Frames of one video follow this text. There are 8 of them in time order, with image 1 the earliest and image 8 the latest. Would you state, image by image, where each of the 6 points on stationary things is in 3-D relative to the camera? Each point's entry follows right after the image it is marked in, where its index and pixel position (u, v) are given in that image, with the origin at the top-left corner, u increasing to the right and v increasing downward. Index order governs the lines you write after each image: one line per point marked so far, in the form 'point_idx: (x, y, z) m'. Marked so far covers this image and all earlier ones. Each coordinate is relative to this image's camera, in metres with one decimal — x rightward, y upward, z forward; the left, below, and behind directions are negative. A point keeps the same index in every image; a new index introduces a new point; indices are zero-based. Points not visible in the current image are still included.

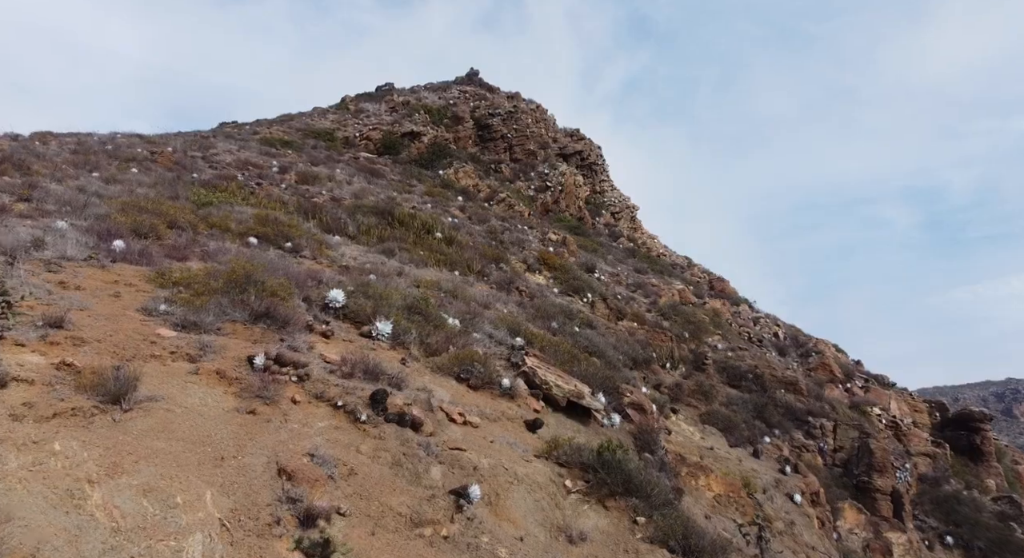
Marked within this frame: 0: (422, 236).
0: (-2.2, +1.0, +14.3) m
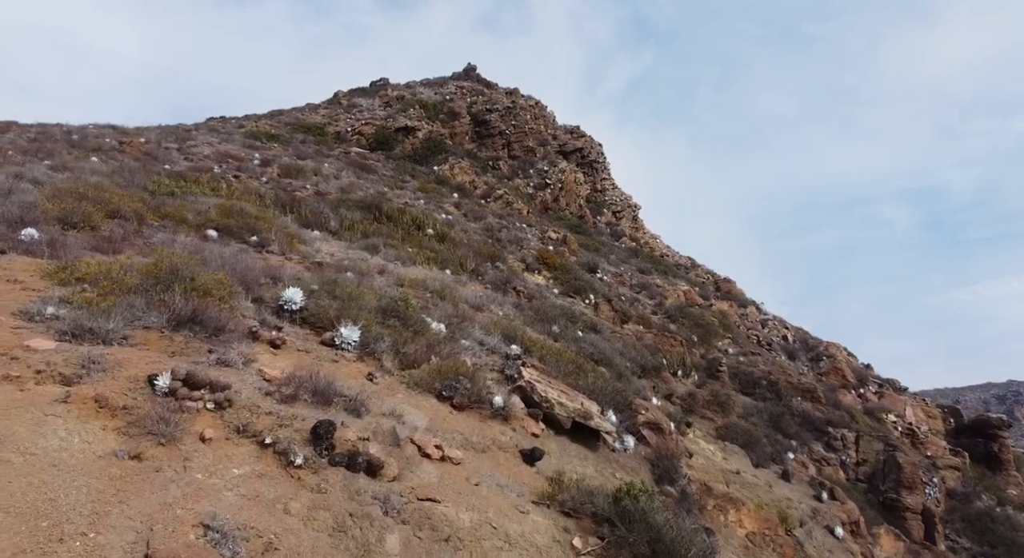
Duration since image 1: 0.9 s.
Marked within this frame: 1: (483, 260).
0: (-2.2, +1.0, +13.2) m
1: (-0.7, +0.4, +13.8) m
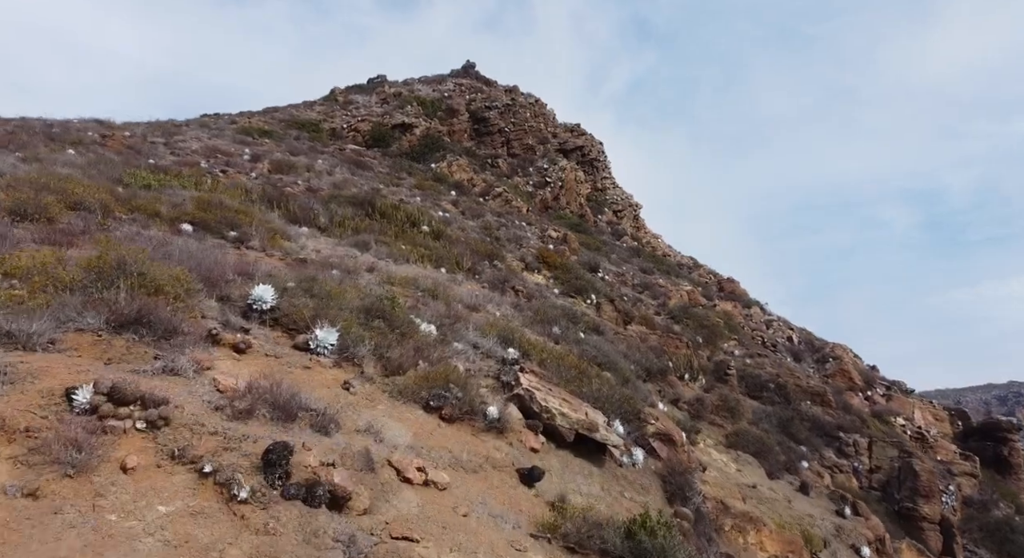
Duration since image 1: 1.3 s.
0: (-2.3, +1.1, +12.7) m
1: (-0.7, +0.4, +13.2) m
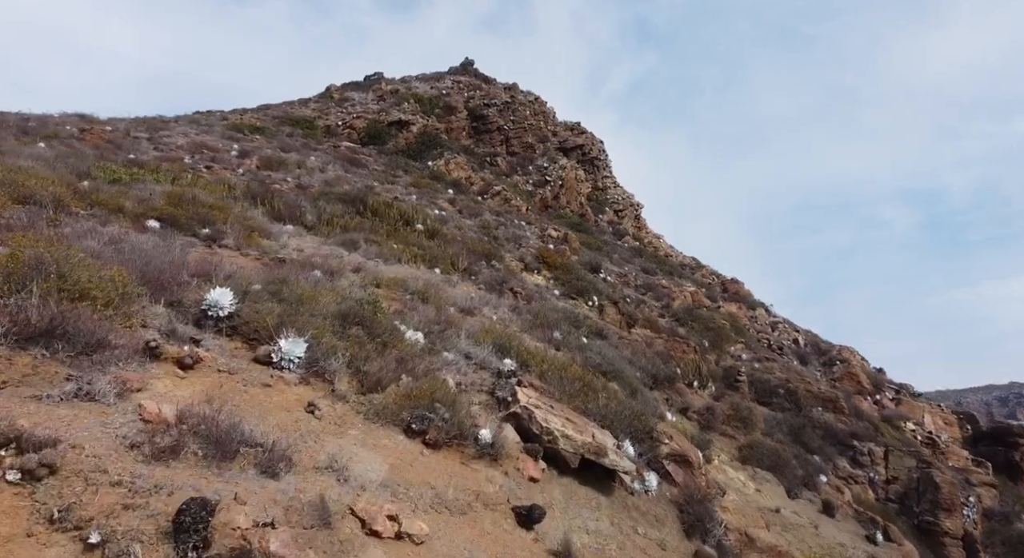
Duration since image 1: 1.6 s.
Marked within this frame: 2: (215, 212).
0: (-2.3, +1.0, +12.0) m
1: (-0.7, +0.4, +12.6) m
2: (-3.7, +0.8, +7.5) m
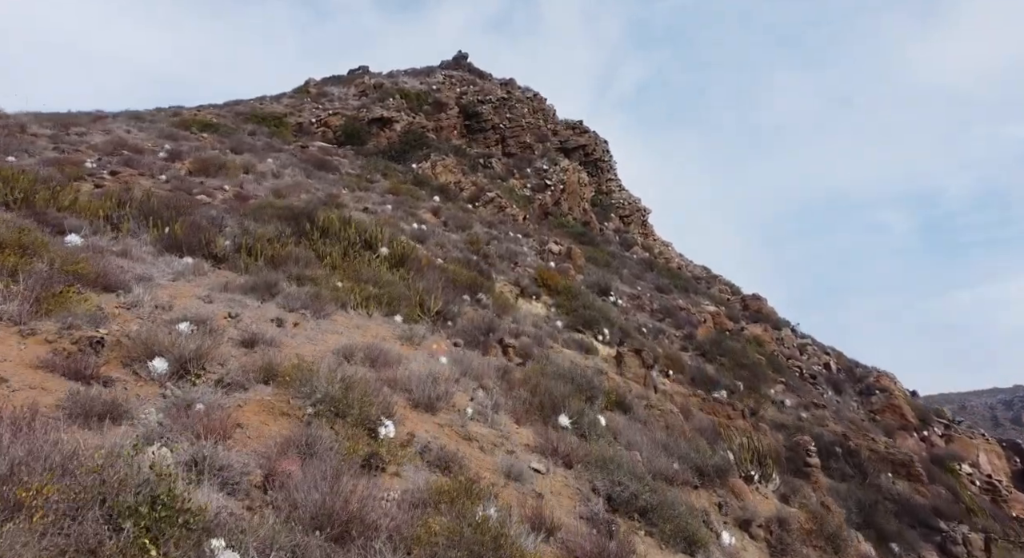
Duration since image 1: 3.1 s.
0: (-2.4, +0.4, +9.1) m
1: (-0.9, -0.2, +9.7) m
2: (-3.8, +0.2, +4.6) m
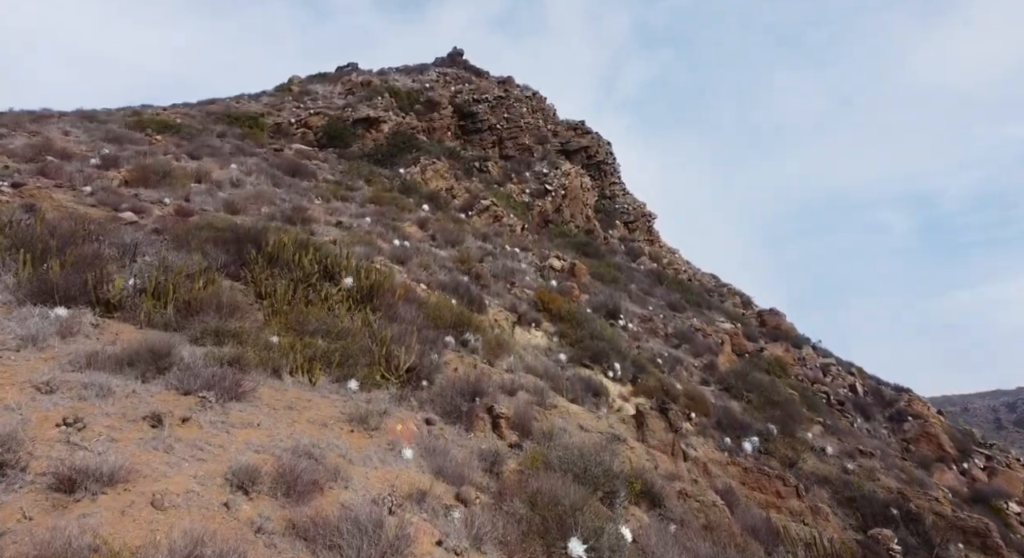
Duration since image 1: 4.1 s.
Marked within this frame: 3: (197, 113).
0: (-2.5, -0.1, +7.3) m
1: (-1.0, -0.7, +7.8) m
2: (-3.9, -0.3, +2.7) m
3: (-10.5, +5.5, +19.9) m
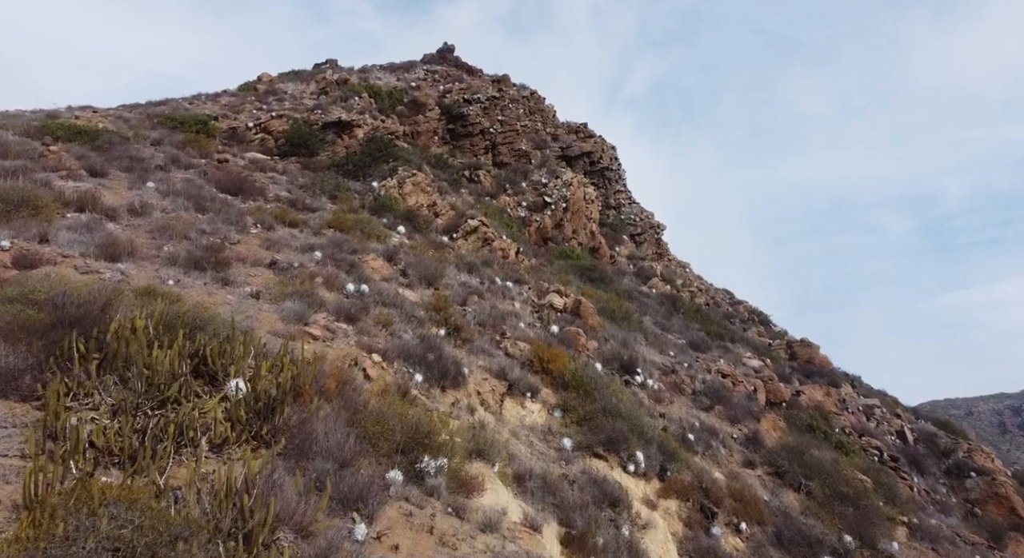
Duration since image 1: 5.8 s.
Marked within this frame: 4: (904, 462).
0: (-2.7, -1.0, +4.3) m
1: (-1.1, -1.6, +4.9) m
2: (-4.1, -1.2, -0.2) m
3: (-10.7, +4.6, +17.0) m
4: (+10.6, -5.0, +16.2) m
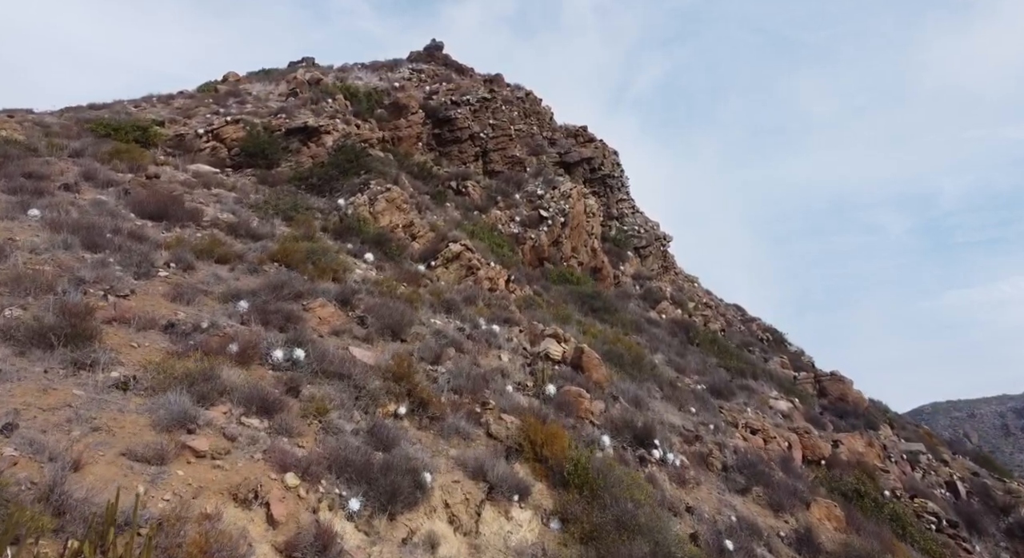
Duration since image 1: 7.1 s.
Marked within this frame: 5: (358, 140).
0: (-2.9, -1.8, +1.9) m
1: (-1.3, -2.4, +2.5) m
2: (-4.3, -2.0, -2.6) m
3: (-10.9, +3.8, +14.6) m
4: (+10.4, -5.7, +13.8) m
5: (-4.4, +4.0, +17.1) m
